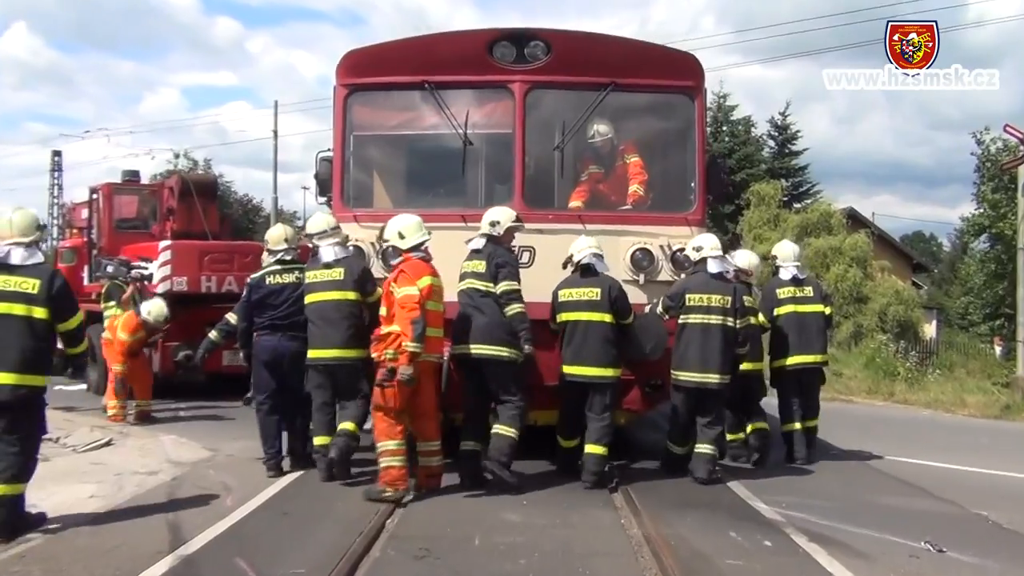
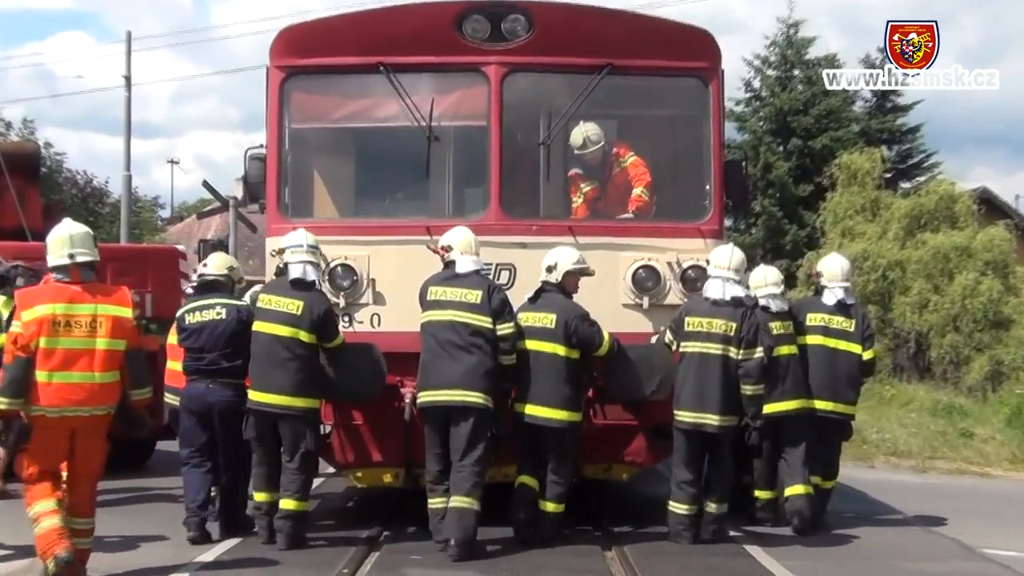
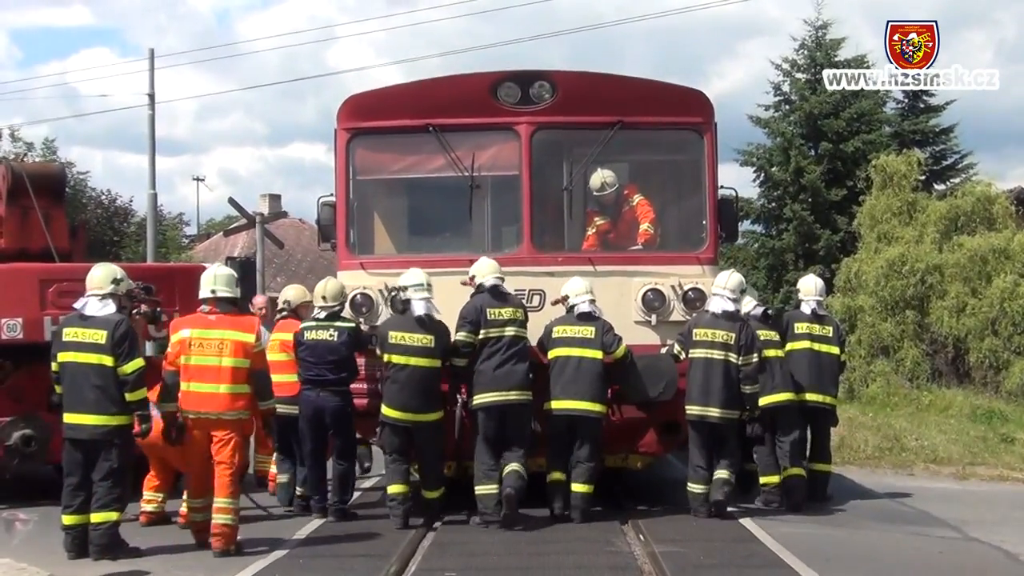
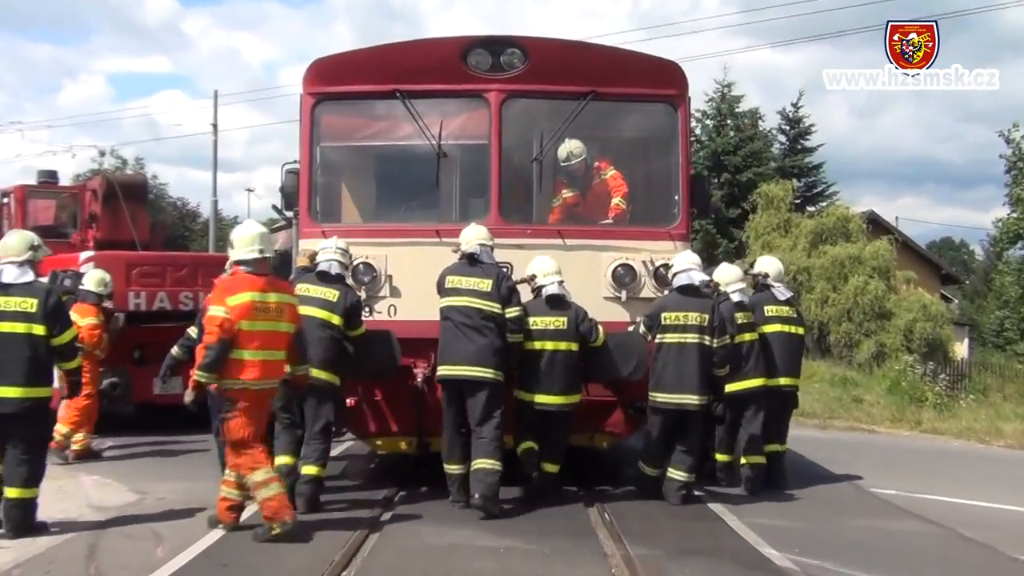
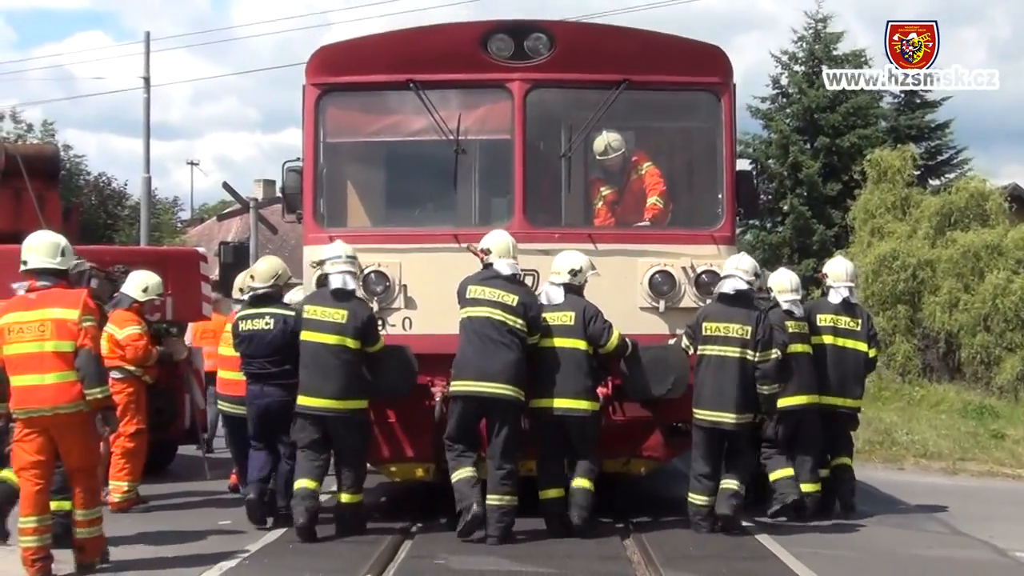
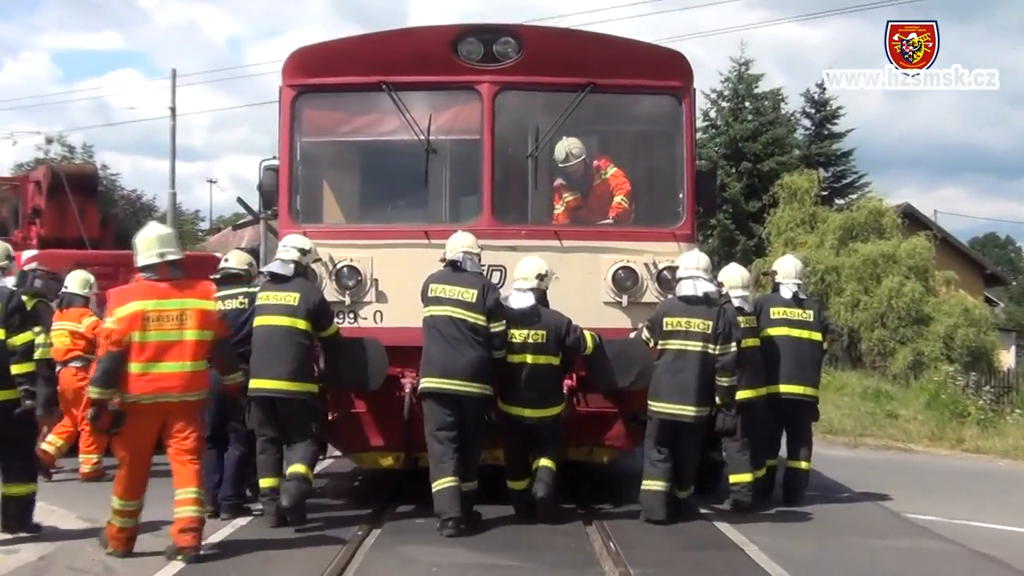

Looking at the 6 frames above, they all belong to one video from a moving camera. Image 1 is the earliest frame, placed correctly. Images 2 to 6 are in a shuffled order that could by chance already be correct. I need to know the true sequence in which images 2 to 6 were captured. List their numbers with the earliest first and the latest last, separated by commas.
4, 6, 2, 5, 3
